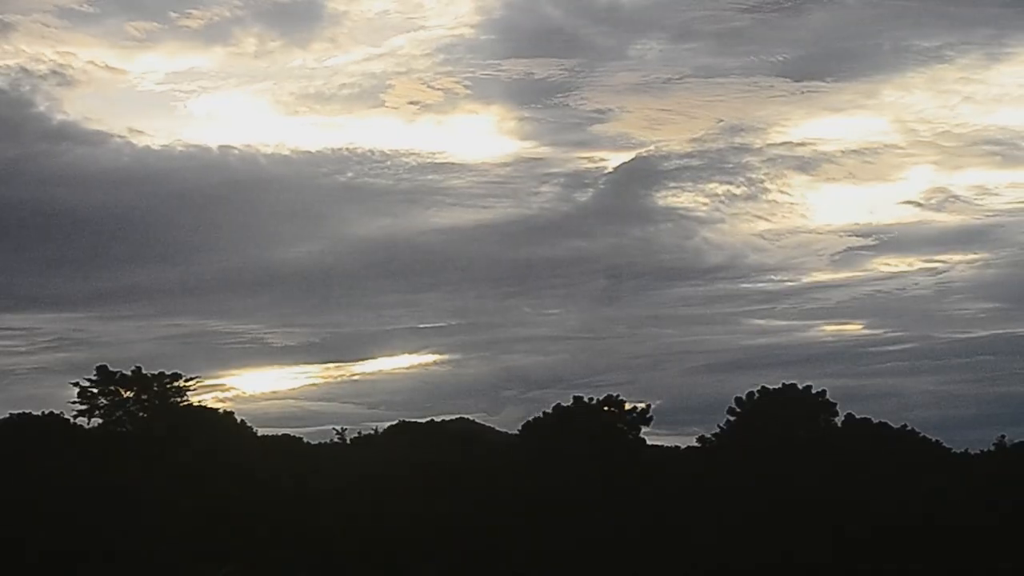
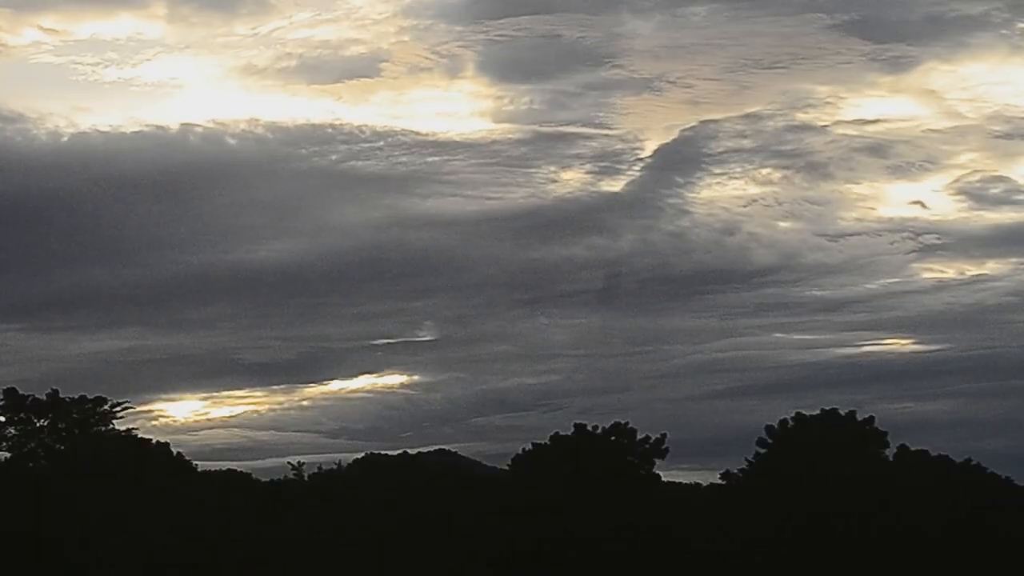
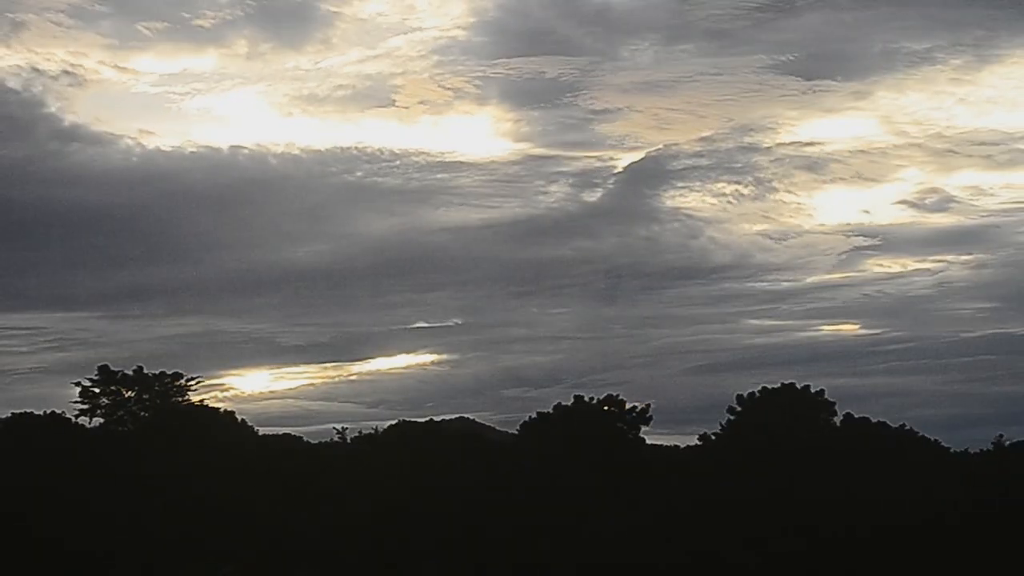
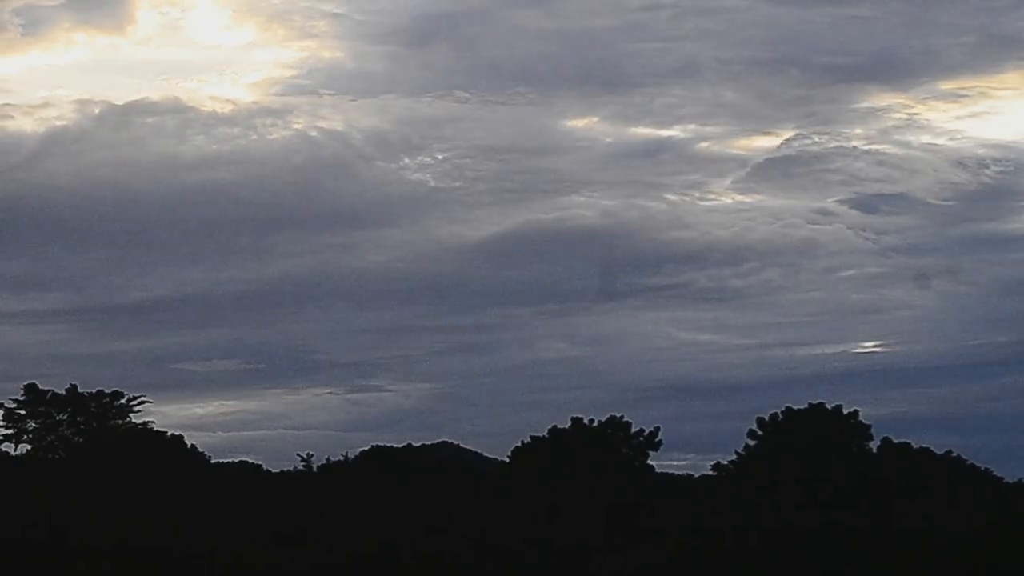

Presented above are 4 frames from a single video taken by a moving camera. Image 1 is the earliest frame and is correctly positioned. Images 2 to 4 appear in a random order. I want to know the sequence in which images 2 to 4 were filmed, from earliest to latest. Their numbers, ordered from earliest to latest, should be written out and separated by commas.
3, 2, 4
